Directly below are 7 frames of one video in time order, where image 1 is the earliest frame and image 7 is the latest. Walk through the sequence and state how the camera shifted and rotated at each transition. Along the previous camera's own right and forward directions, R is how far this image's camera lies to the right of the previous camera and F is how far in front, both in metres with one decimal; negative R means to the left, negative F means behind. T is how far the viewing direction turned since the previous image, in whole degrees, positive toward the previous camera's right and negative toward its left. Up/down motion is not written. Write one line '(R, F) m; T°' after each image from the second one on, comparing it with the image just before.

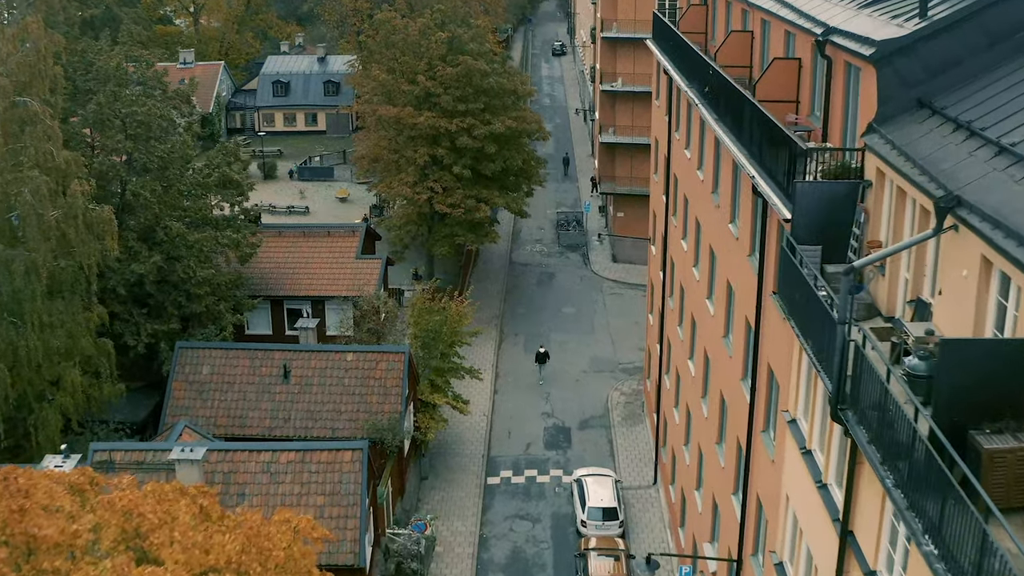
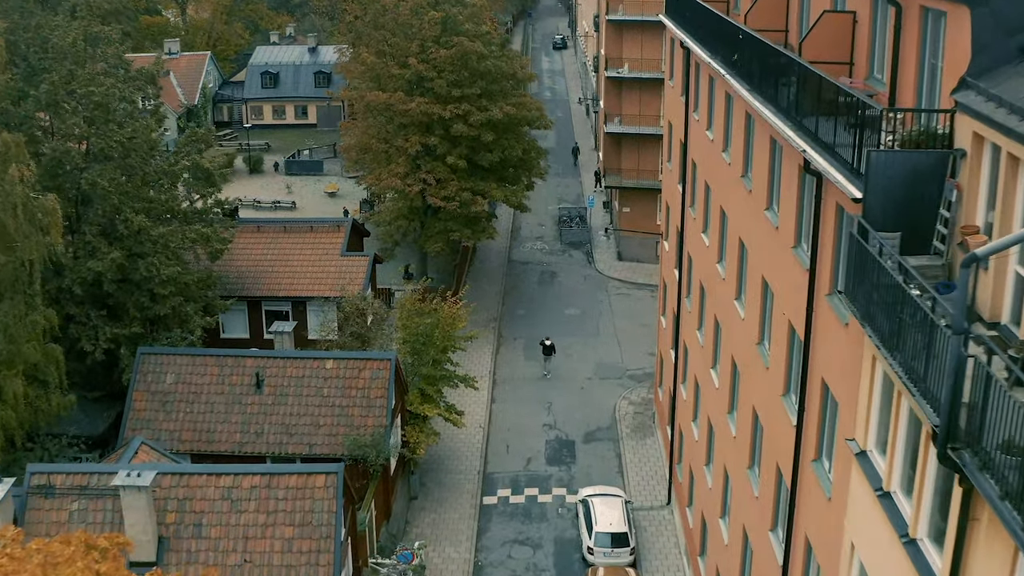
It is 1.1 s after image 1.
(0.0, +3.2) m; 0°
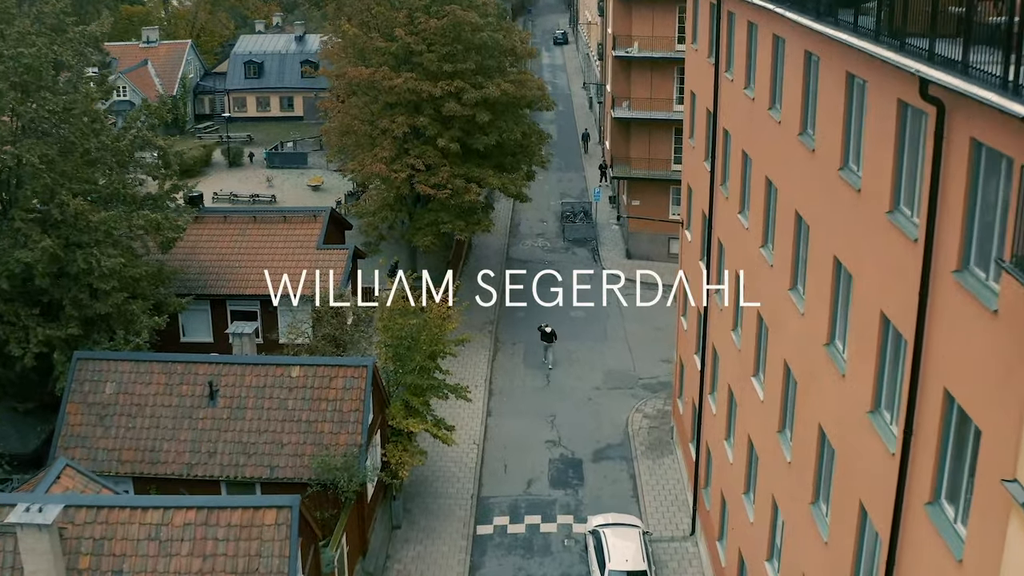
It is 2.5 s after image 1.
(0.0, +4.2) m; 0°
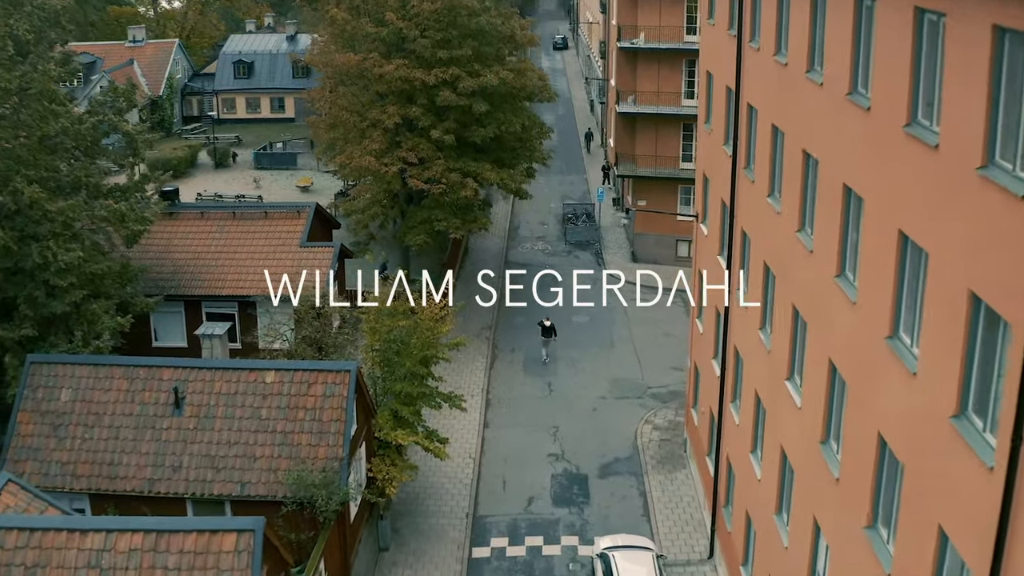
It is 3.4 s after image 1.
(0.0, +2.4) m; 0°
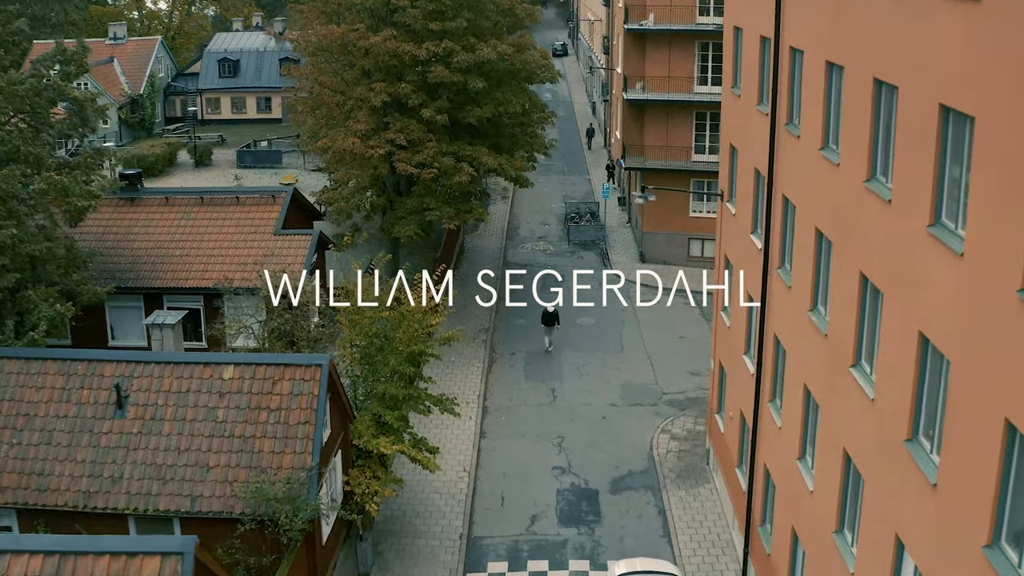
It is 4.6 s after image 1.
(-0.1, +3.1) m; 0°
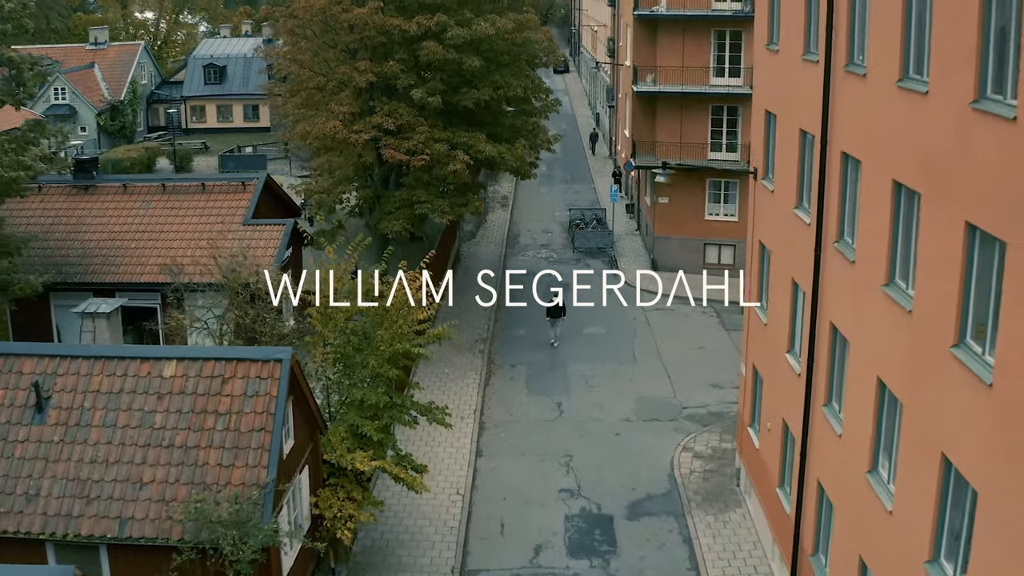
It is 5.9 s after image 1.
(0.0, +3.1) m; 0°
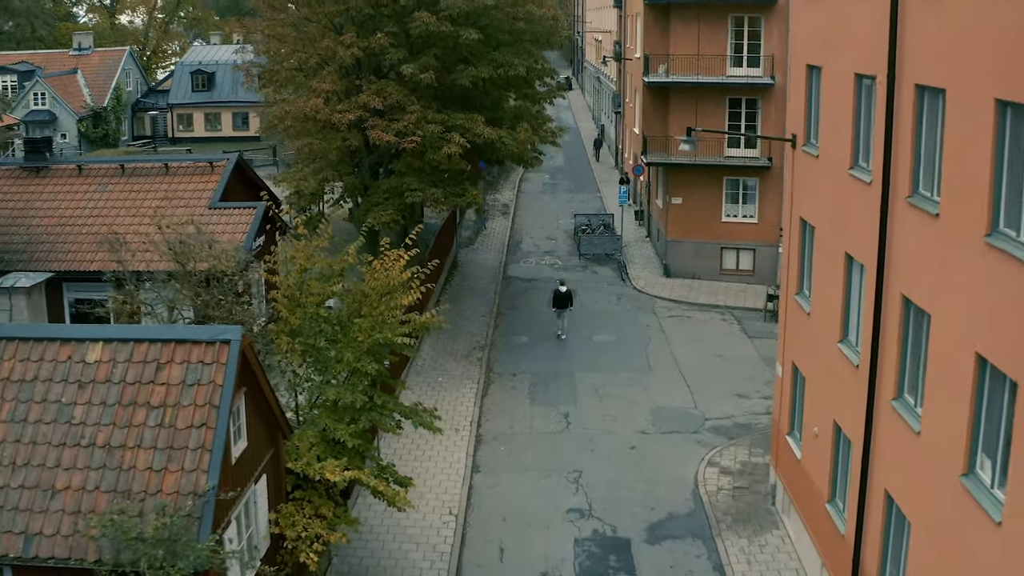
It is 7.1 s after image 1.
(0.0, +2.7) m; 0°
